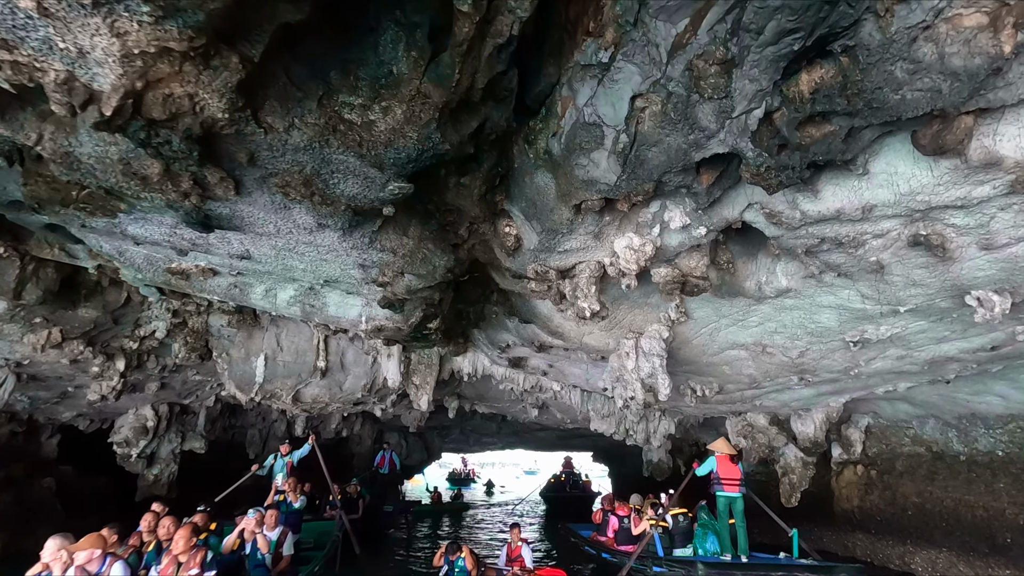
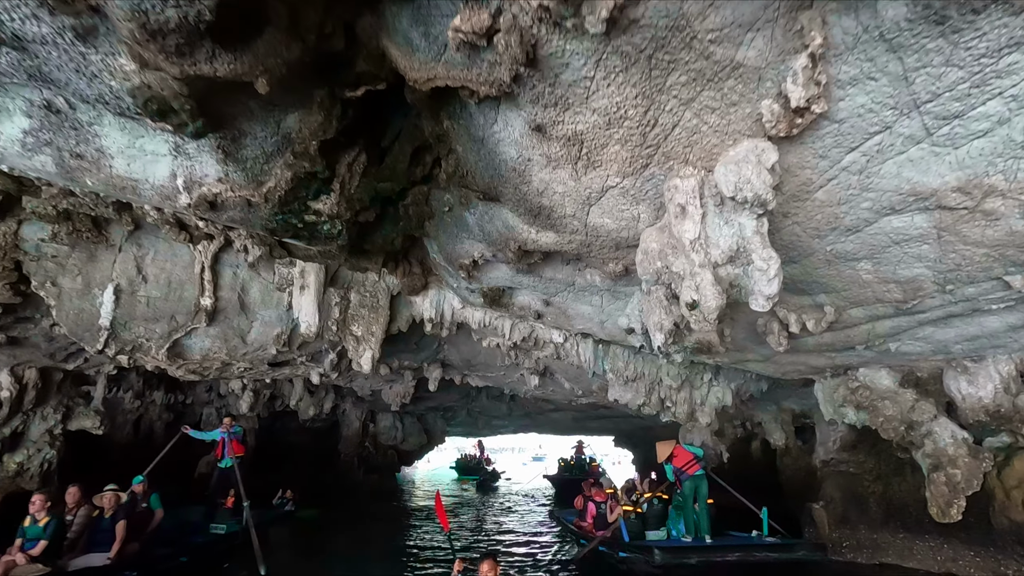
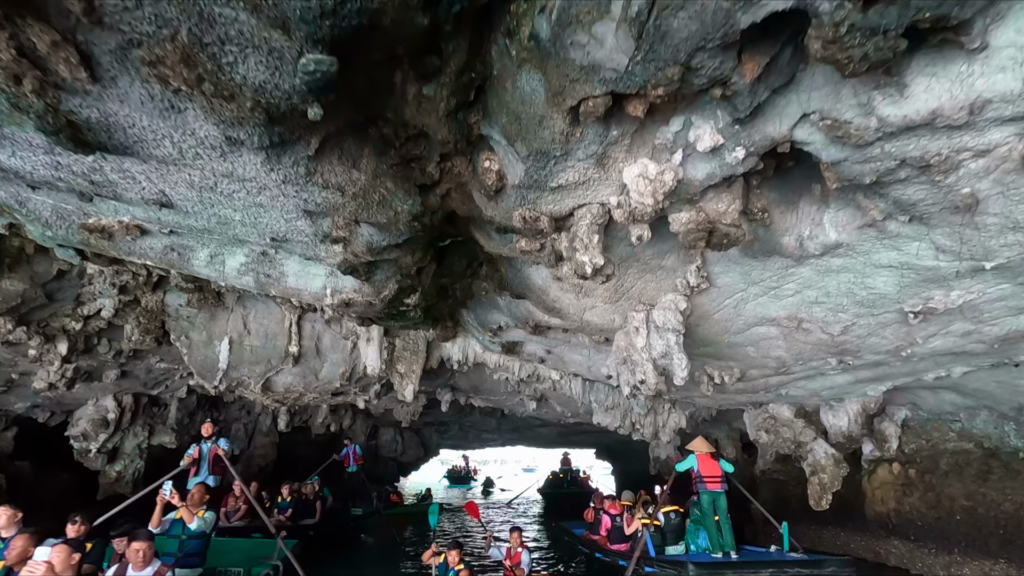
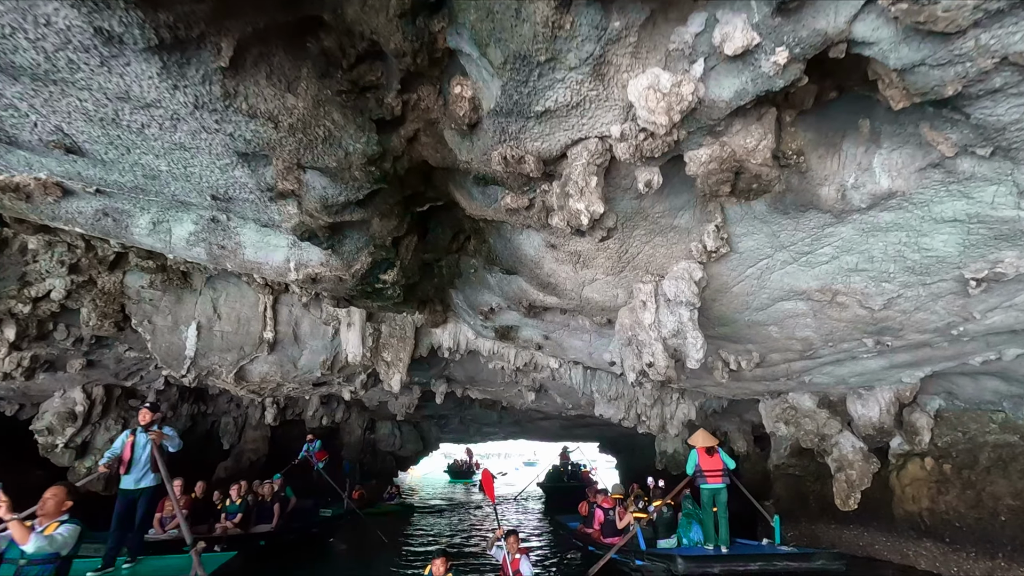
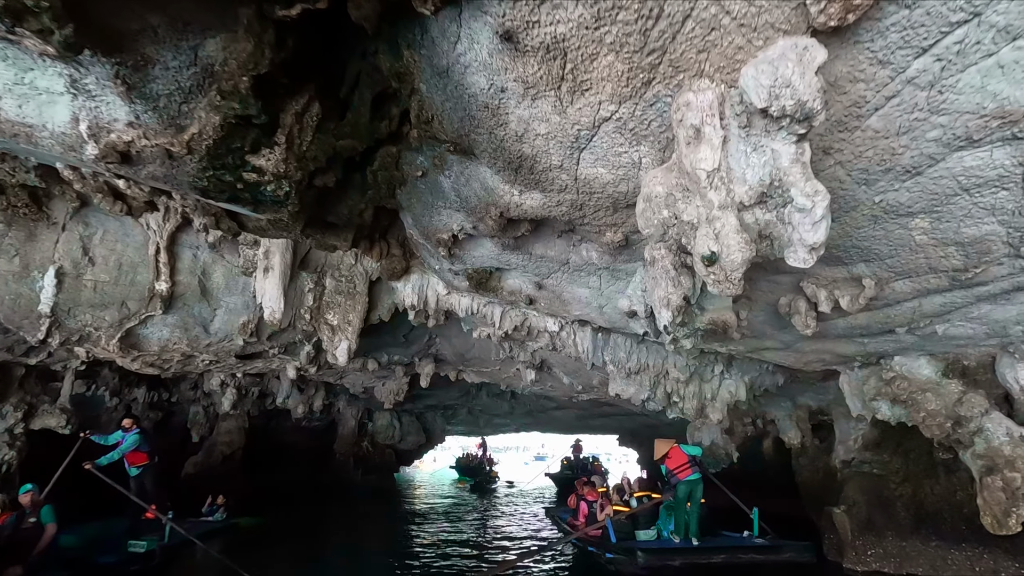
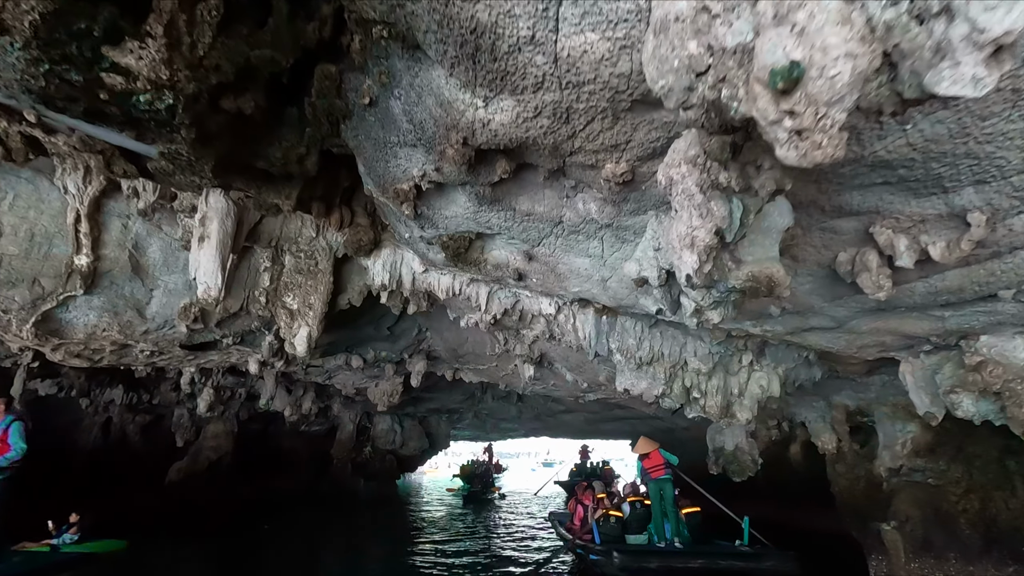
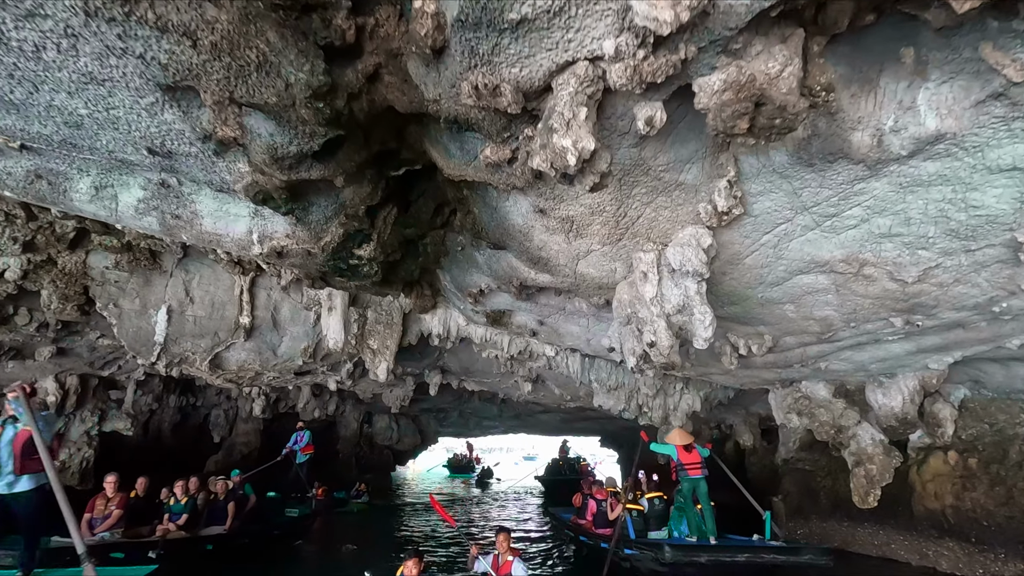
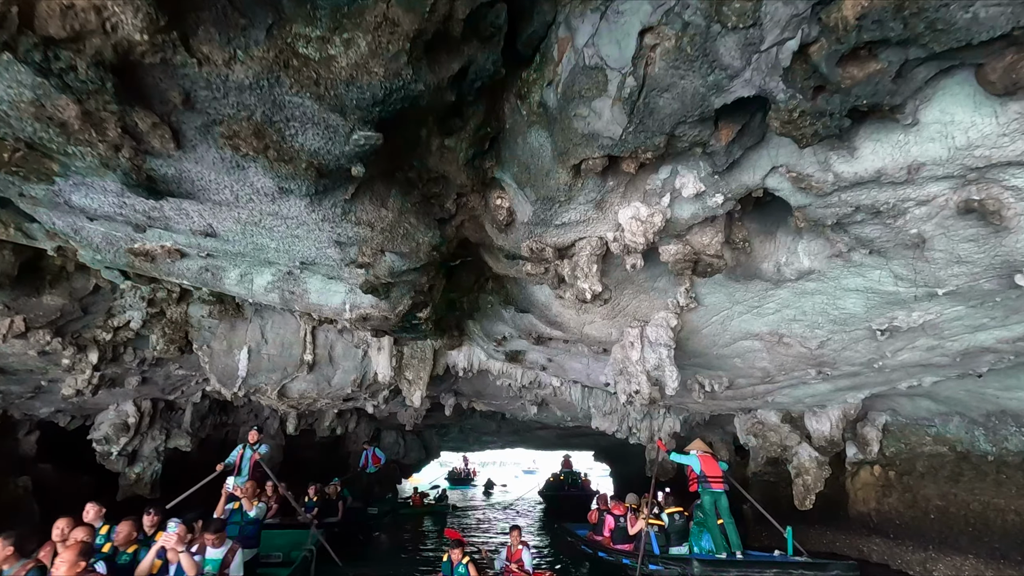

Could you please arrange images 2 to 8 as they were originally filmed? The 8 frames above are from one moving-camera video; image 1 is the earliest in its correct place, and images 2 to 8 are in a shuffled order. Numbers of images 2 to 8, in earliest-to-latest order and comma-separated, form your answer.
8, 3, 4, 7, 2, 5, 6
